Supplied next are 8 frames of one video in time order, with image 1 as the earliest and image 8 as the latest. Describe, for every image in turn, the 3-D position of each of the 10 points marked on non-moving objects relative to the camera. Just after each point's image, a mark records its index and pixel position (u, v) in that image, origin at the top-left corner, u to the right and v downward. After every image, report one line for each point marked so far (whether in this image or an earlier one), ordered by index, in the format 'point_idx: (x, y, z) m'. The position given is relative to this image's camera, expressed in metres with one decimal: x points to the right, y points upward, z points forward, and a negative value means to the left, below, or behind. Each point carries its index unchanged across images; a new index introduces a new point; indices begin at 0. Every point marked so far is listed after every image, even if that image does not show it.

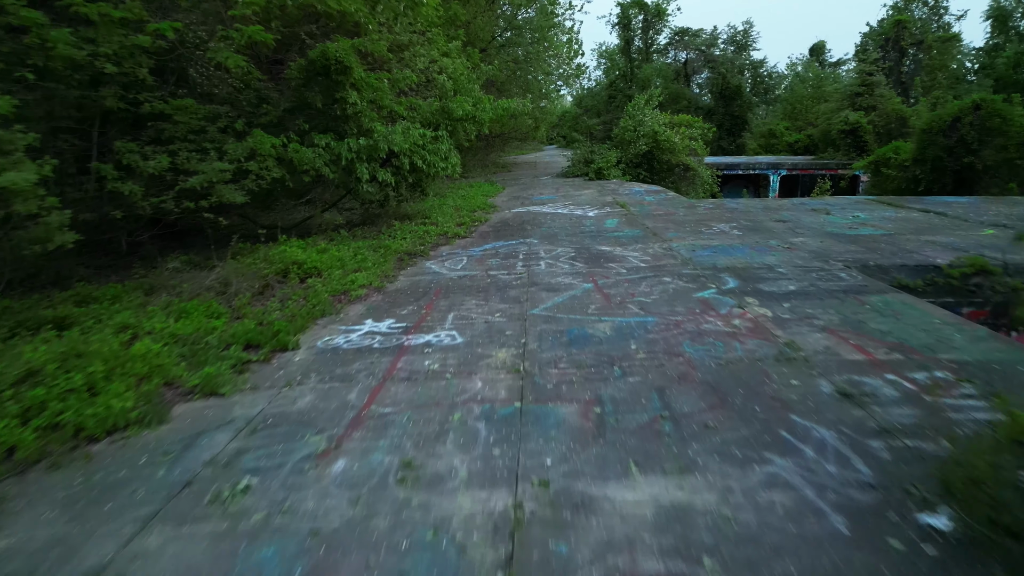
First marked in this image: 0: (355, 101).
0: (-1.8, +2.2, +8.2) m
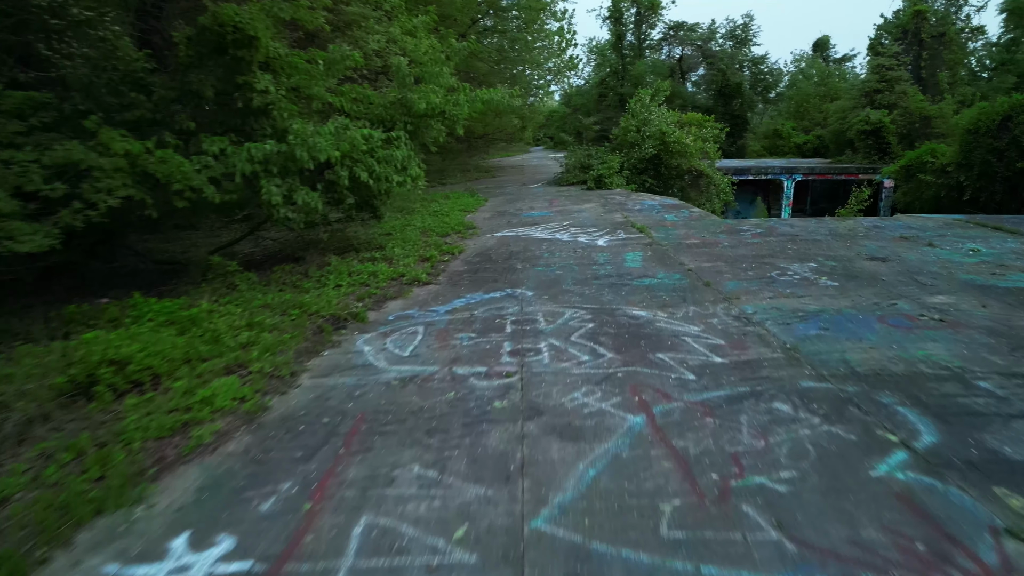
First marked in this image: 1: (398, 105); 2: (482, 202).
0: (-2.0, +1.6, +5.7) m
1: (-1.2, +1.9, +7.2) m
2: (-0.5, +1.5, +12.2) m
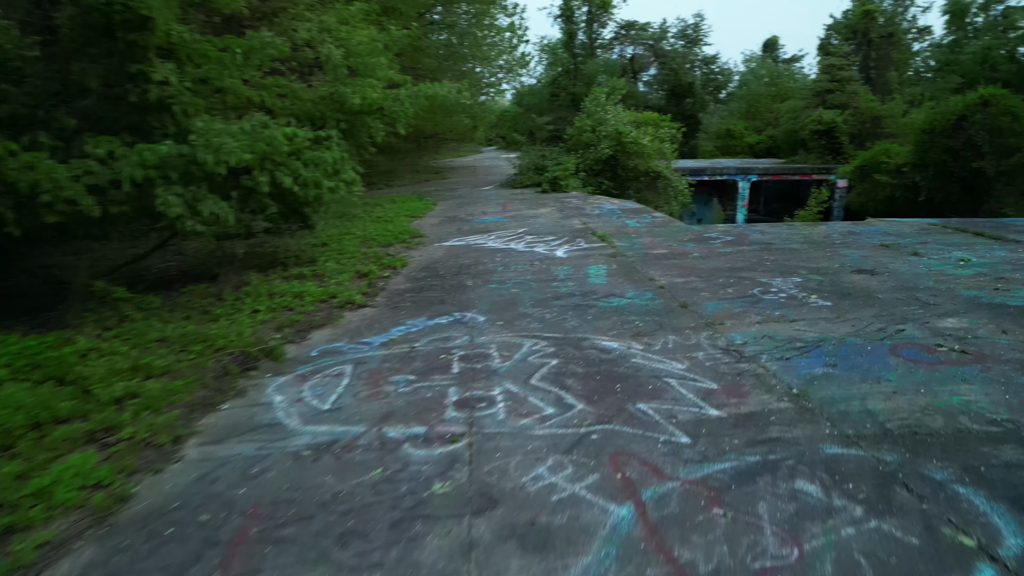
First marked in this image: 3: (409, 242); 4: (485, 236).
0: (-2.3, +1.4, +4.8) m
1: (-1.6, +1.7, +6.4) m
2: (-1.3, +1.3, +11.4) m
3: (-1.1, +0.5, +7.9) m
4: (-0.3, +0.6, +8.1) m
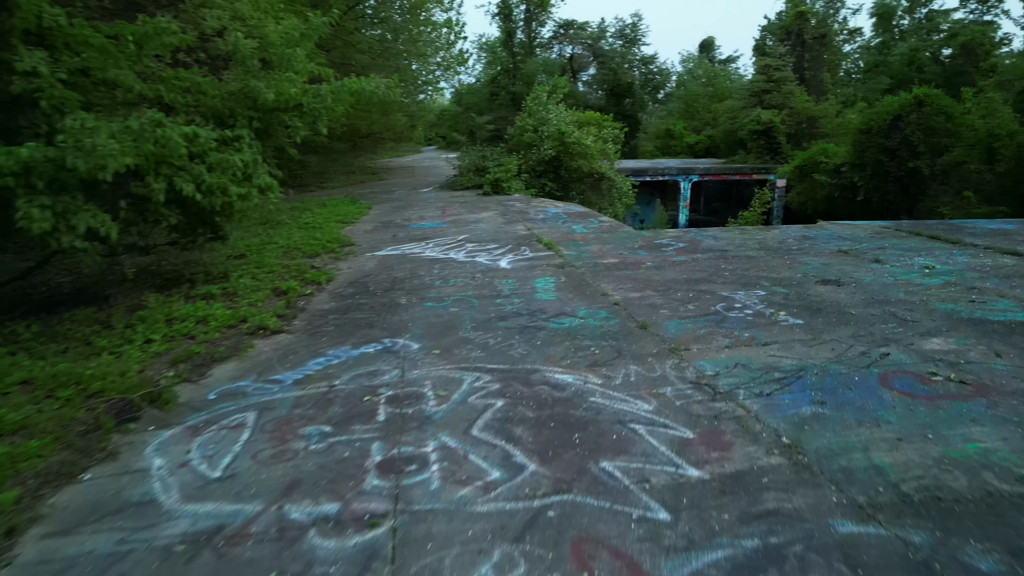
0: (-2.7, +1.3, +4.0) m
1: (-2.2, +1.5, +5.6) m
2: (-2.2, +1.2, +10.7) m
3: (-1.8, +0.4, +7.2) m
4: (-1.0, +0.5, +7.5) m
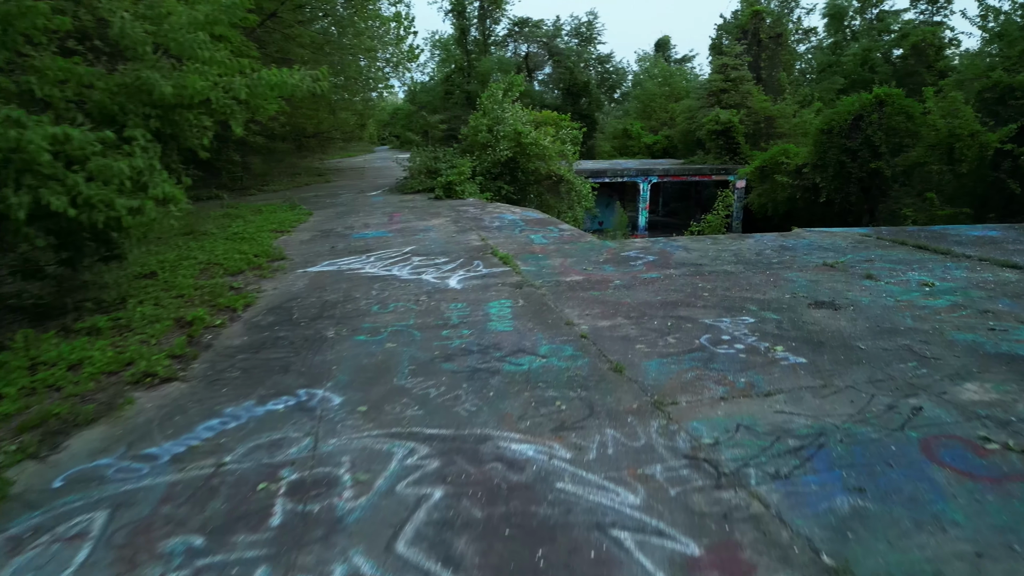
0: (-3.0, +1.1, +3.1) m
1: (-2.5, +1.3, +4.8) m
2: (-2.9, +1.0, +9.8) m
3: (-2.2, +0.2, +6.3) m
4: (-1.4, +0.3, +6.7) m
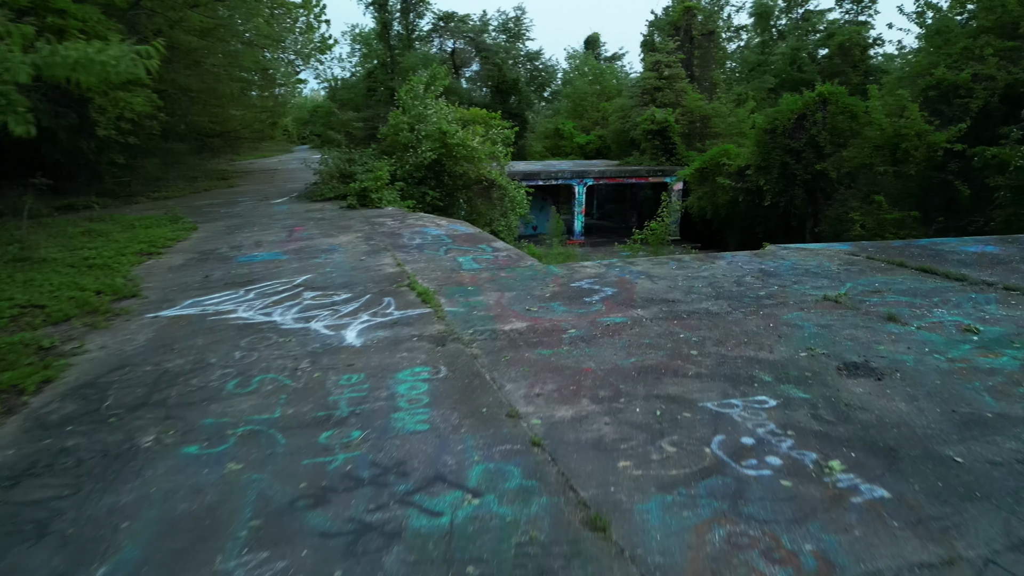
0: (-3.2, +0.7, +1.5) m
1: (-2.9, +1.0, +3.2) m
2: (-3.8, +0.6, +8.2) m
3: (-2.8, -0.2, +4.8) m
4: (-2.0, 0.0, +5.2) m
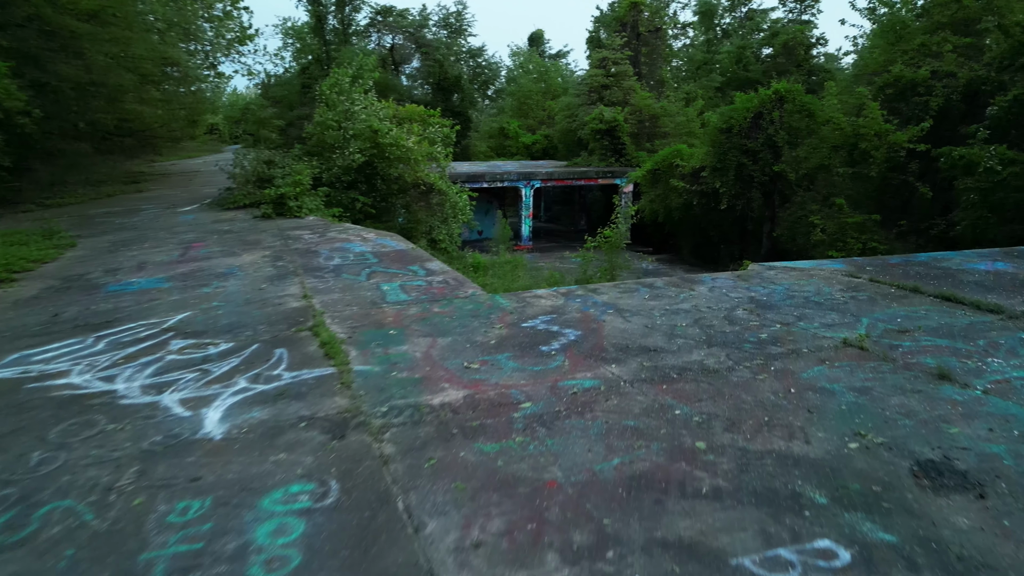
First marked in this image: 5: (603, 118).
0: (-3.3, +0.4, +0.2) m
1: (-3.2, +0.7, +1.9) m
2: (-4.4, +0.3, +6.8) m
3: (-3.1, -0.4, +3.5) m
4: (-2.4, -0.3, +4.0) m
5: (+2.5, +4.7, +19.6) m
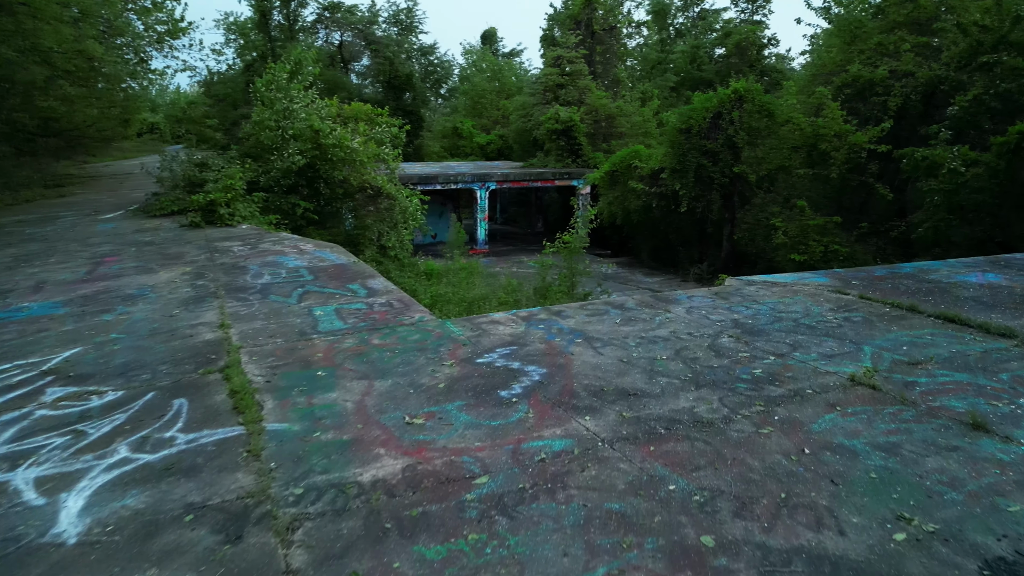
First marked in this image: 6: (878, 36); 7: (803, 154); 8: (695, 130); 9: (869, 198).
0: (-3.3, +0.2, -0.6) m
1: (-3.3, +0.5, +1.1) m
2: (-4.8, +0.1, +5.9) m
3: (-3.3, -0.6, +2.7) m
4: (-2.6, -0.5, +3.3) m
5: (+1.2, +4.6, +19.2) m
6: (+6.6, +4.5, +12.7) m
7: (+5.2, +2.4, +12.6) m
8: (+3.5, +3.1, +13.6) m
9: (+6.1, +1.5, +12.0) m
